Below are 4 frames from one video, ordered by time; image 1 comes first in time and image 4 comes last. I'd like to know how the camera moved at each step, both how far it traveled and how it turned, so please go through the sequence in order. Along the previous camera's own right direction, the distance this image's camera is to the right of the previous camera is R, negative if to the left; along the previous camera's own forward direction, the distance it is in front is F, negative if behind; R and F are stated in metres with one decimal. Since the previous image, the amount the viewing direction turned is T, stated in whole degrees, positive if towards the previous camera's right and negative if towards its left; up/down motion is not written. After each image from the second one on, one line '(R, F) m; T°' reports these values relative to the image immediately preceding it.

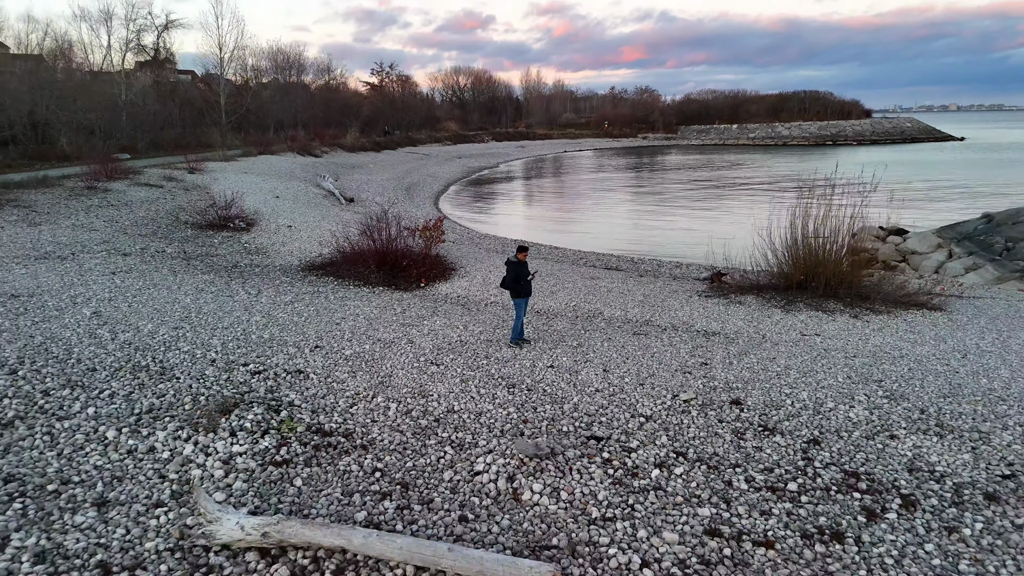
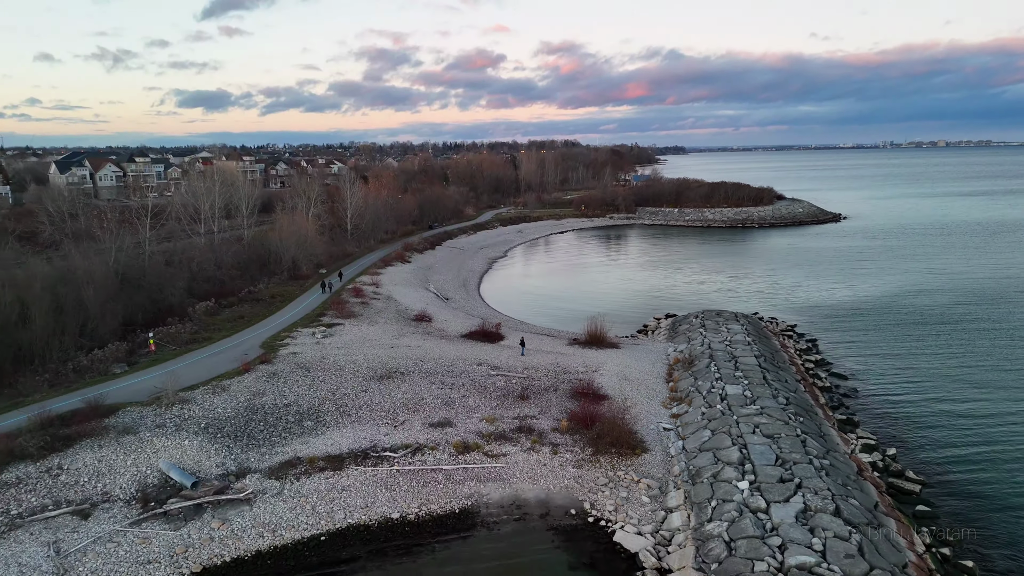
(-0.1, -15.1) m; 0°
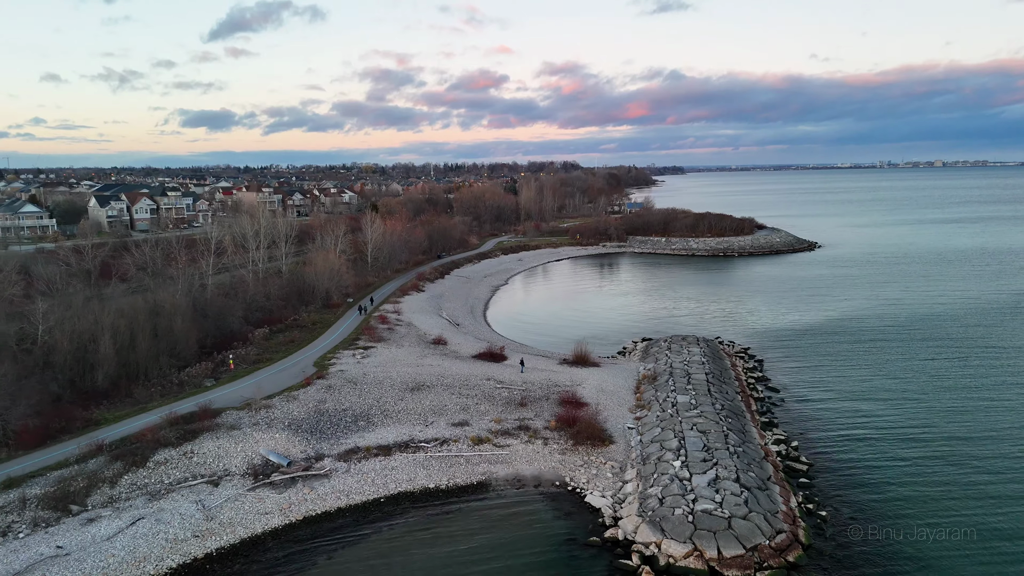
(0.0, -4.8) m; 0°
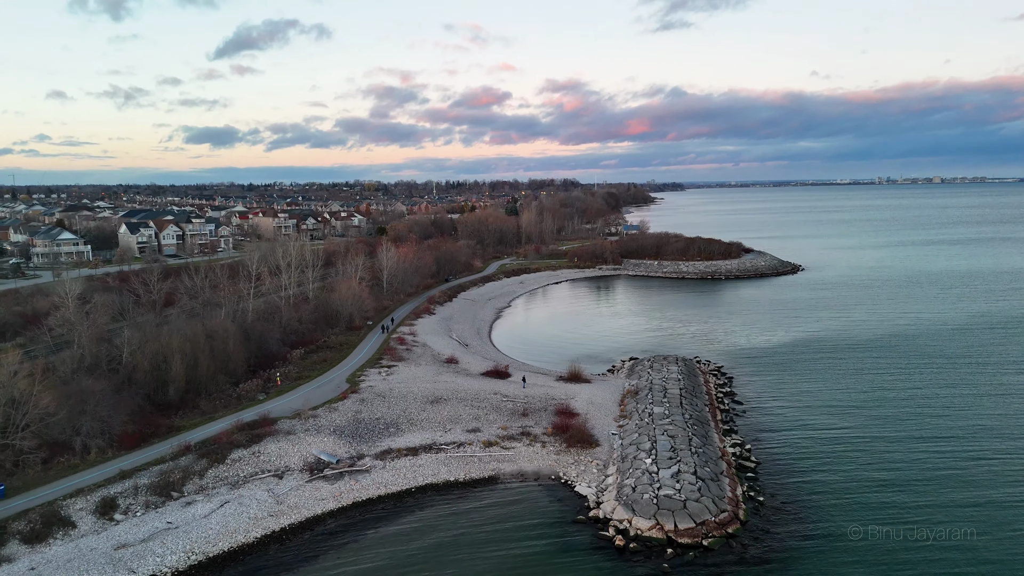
(-0.1, -4.1) m; 0°
